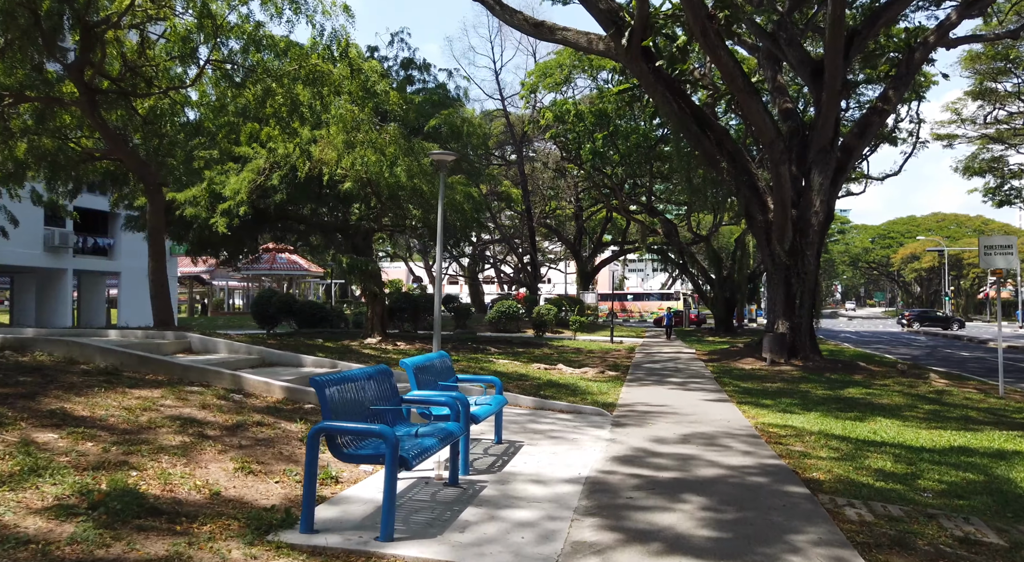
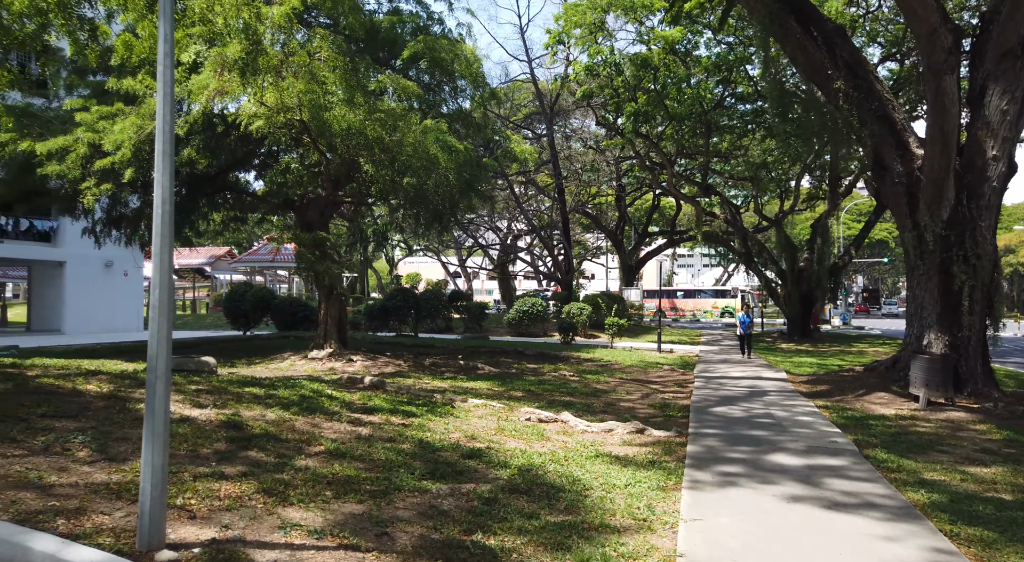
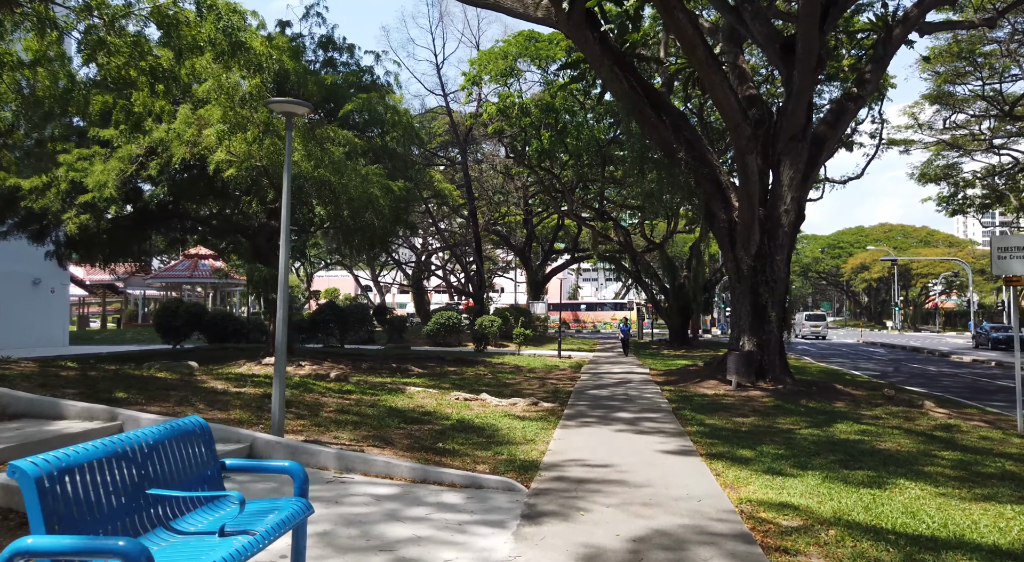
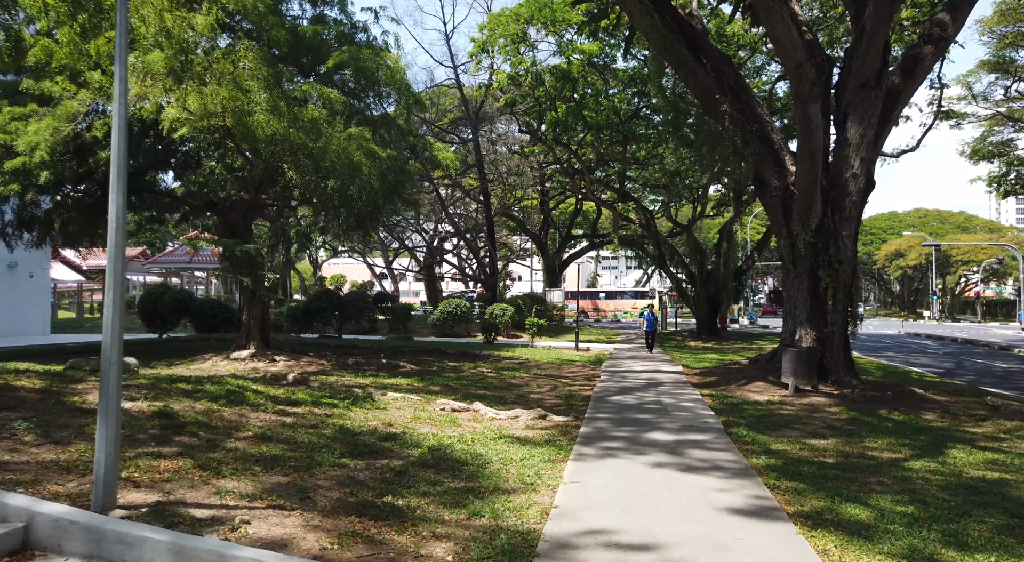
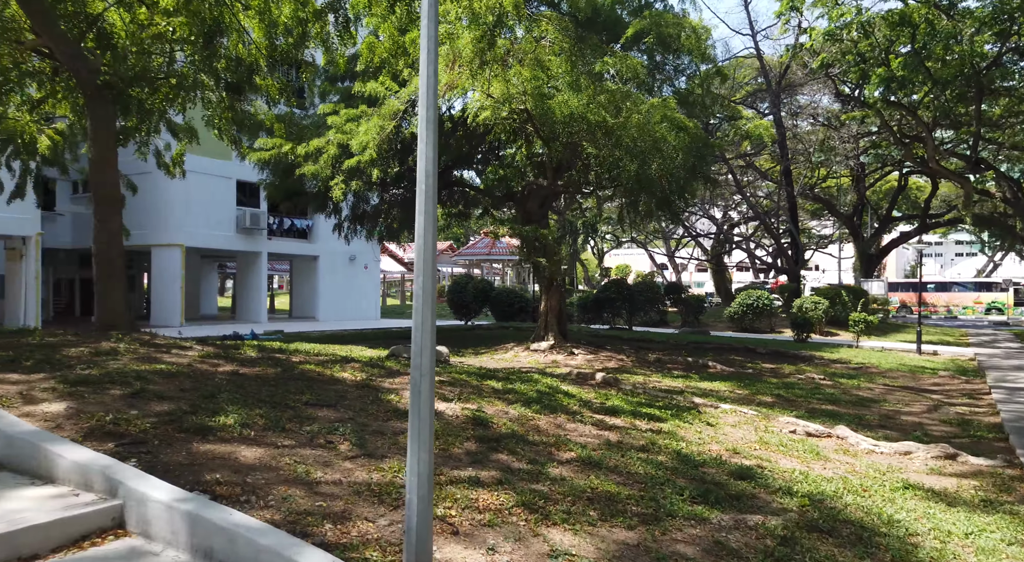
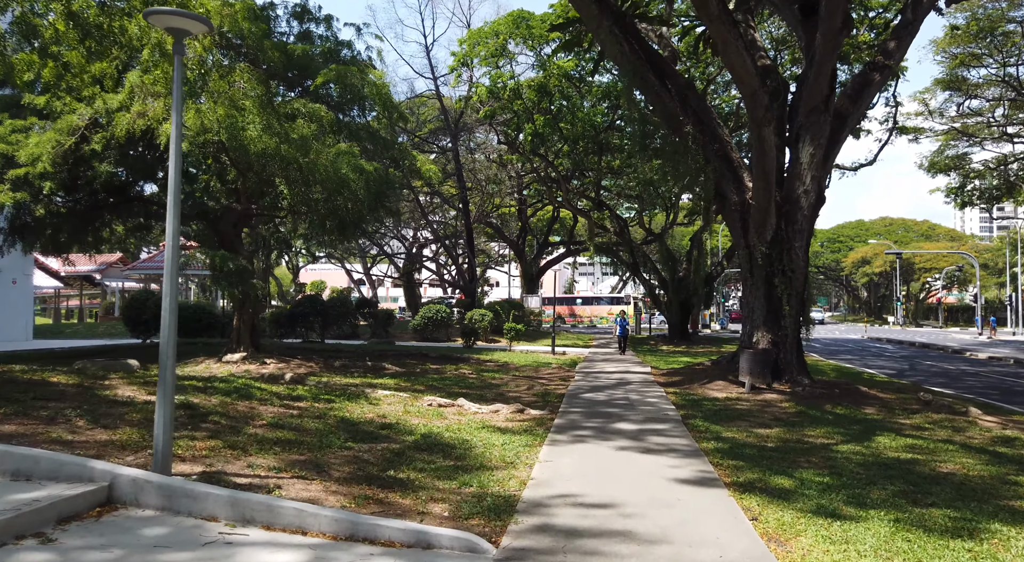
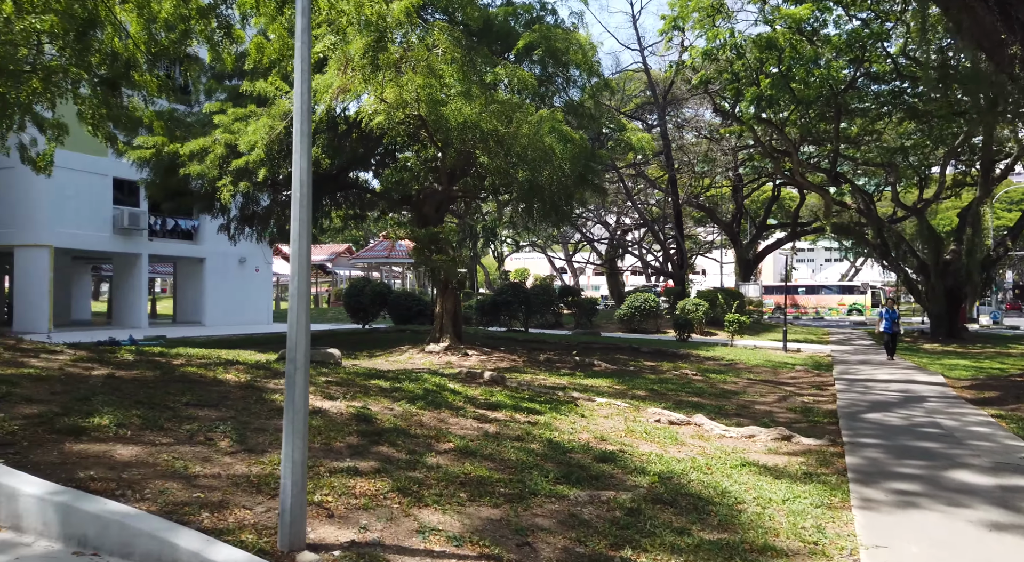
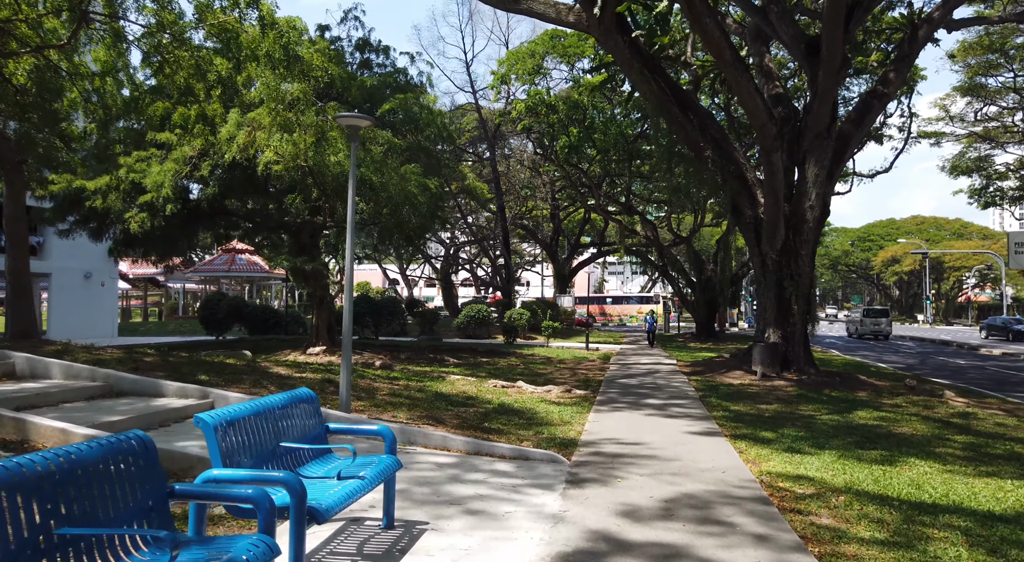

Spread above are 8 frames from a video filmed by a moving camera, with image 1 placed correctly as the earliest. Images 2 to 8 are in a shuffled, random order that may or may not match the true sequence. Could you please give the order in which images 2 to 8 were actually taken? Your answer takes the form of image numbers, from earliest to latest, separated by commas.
8, 3, 6, 4, 2, 7, 5
